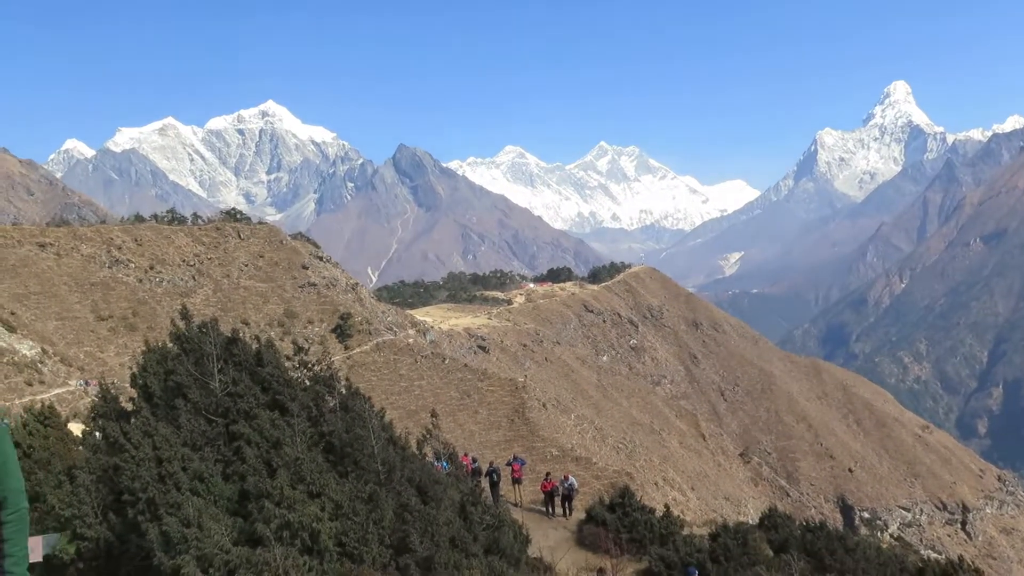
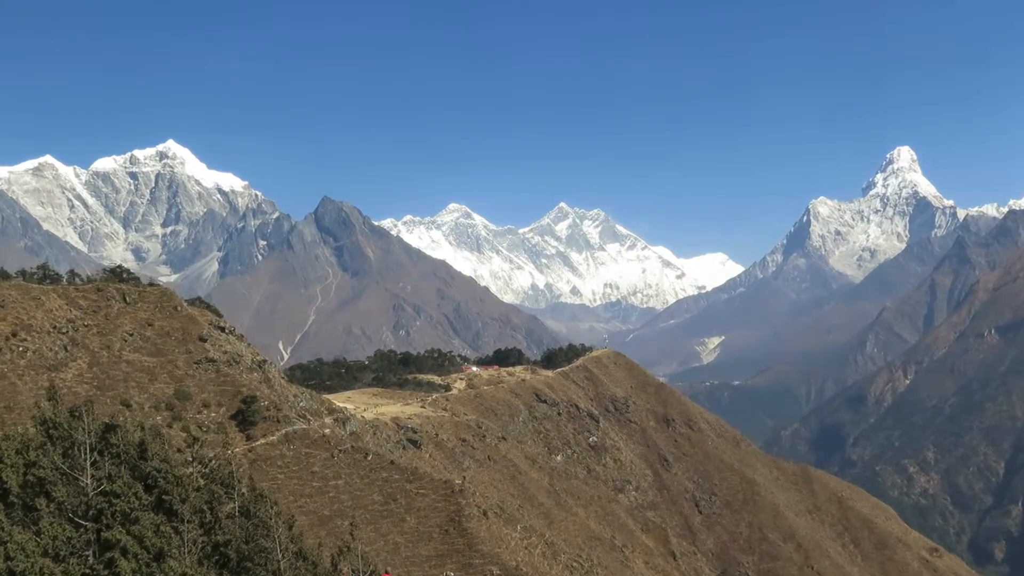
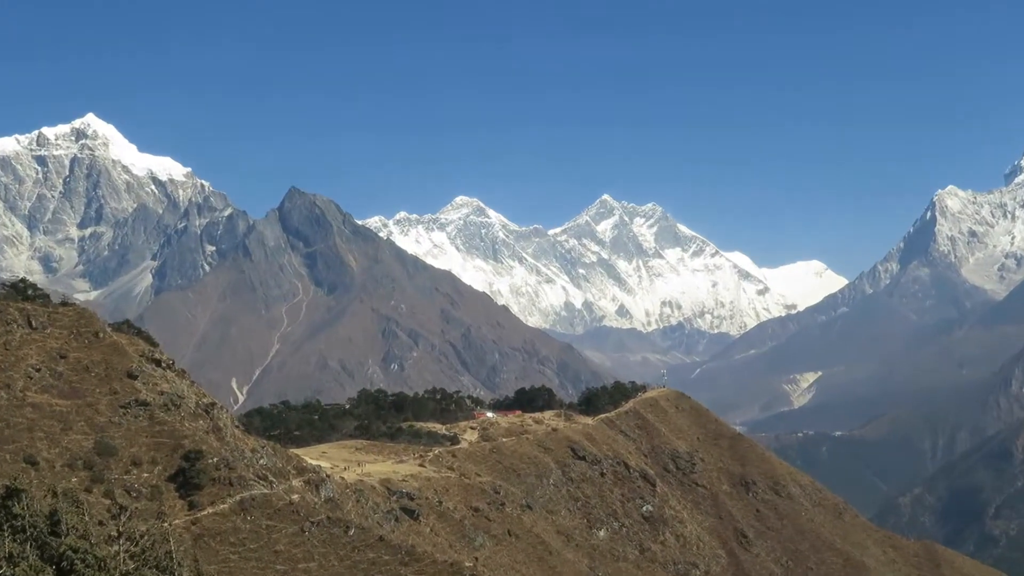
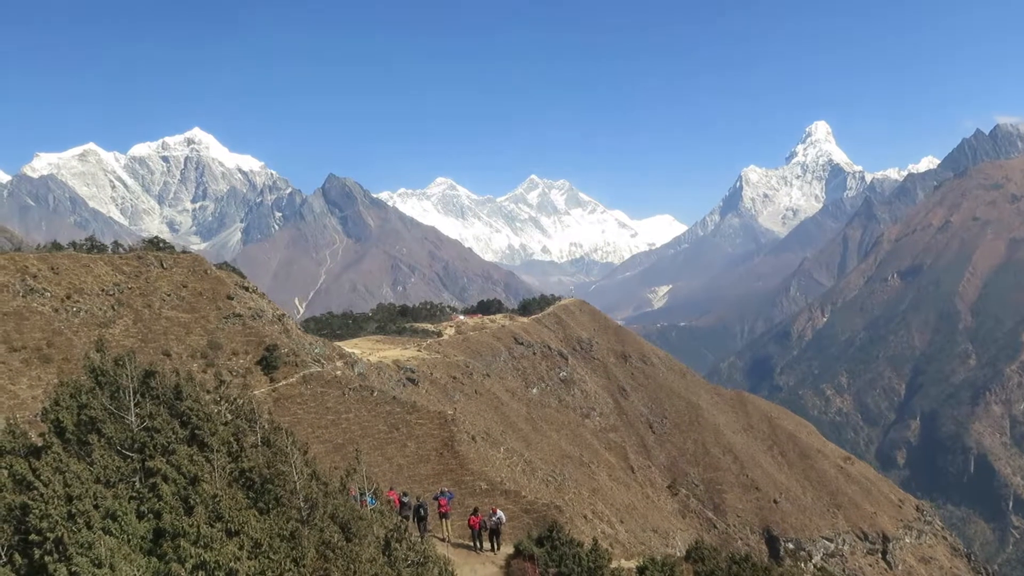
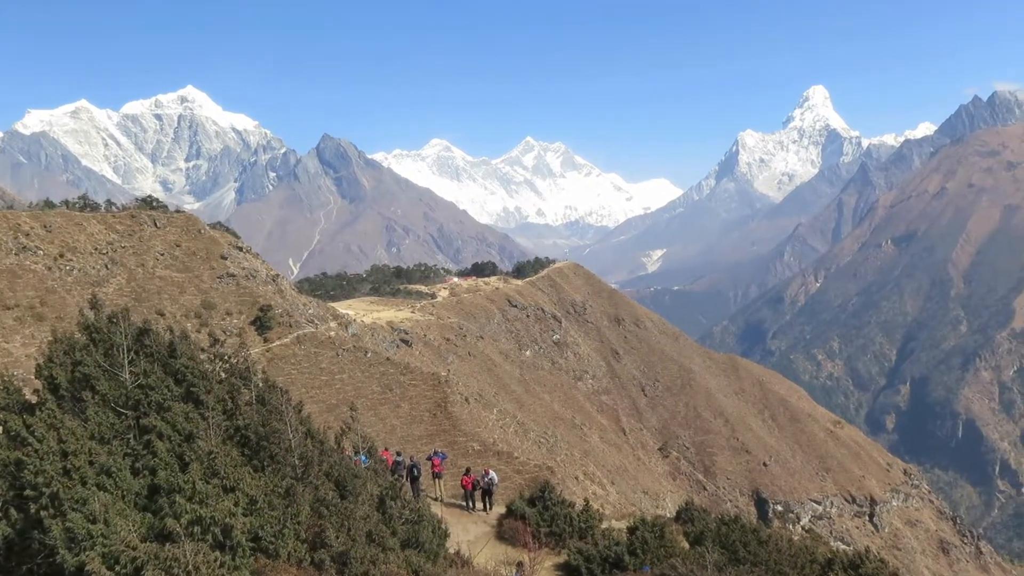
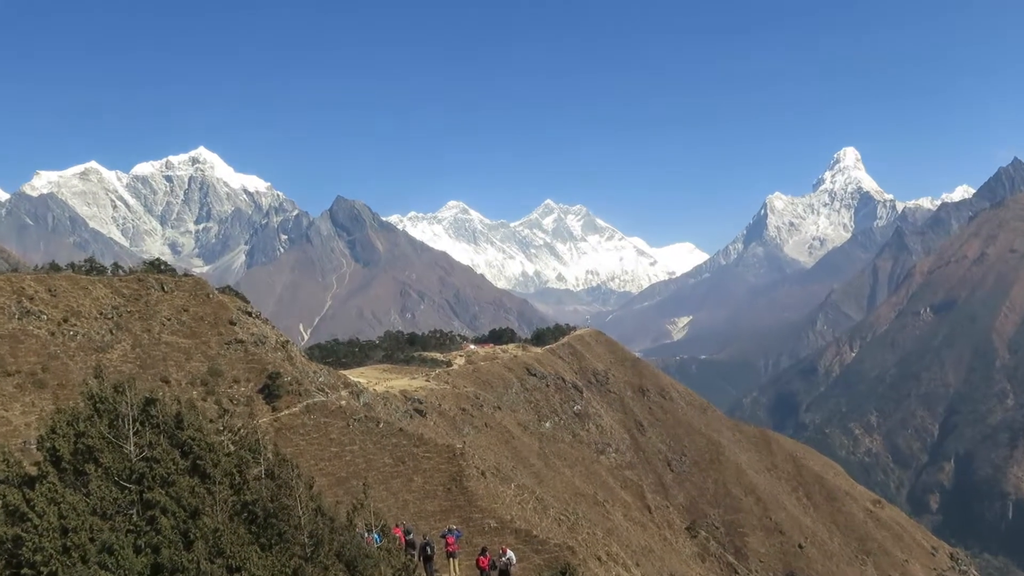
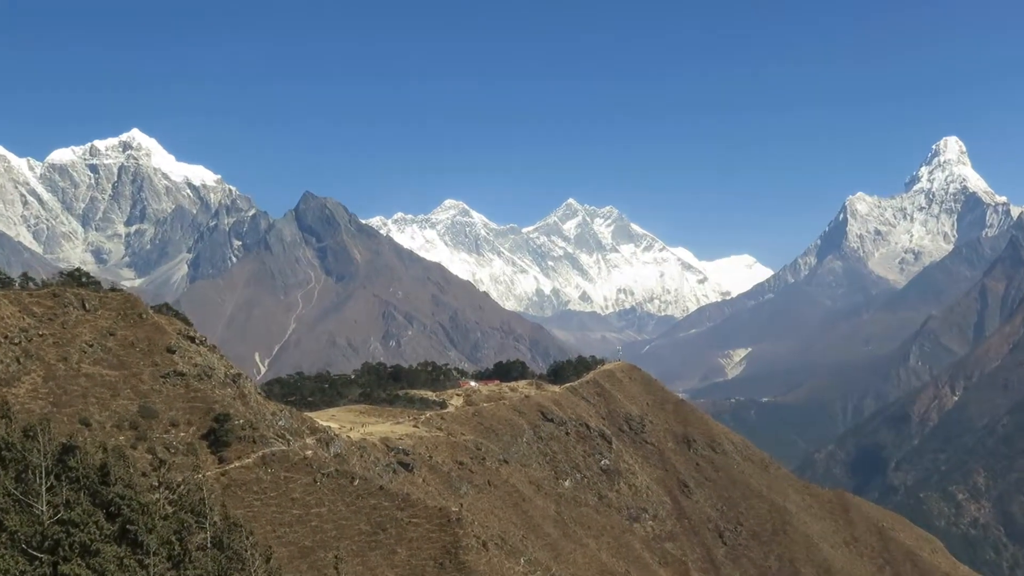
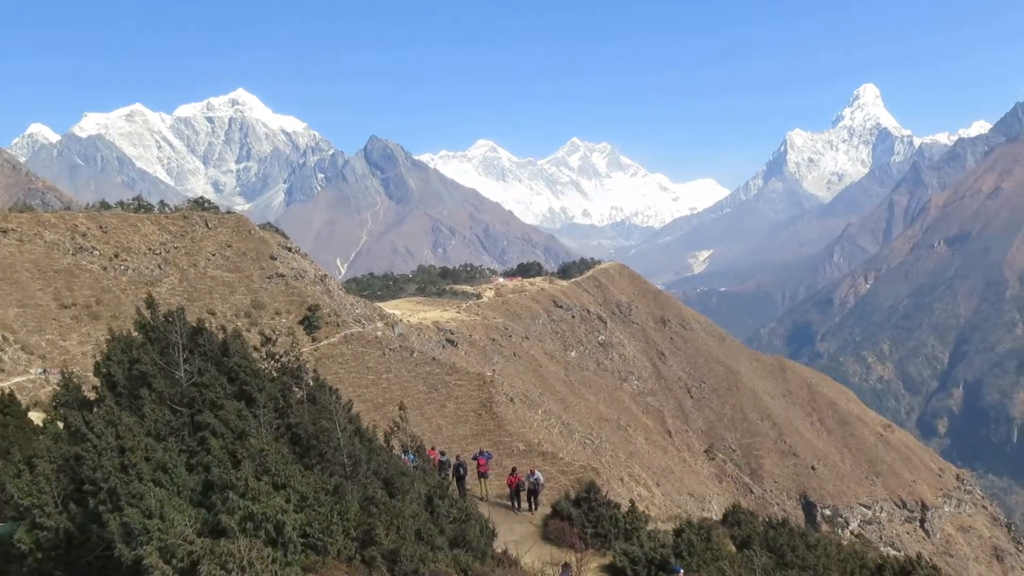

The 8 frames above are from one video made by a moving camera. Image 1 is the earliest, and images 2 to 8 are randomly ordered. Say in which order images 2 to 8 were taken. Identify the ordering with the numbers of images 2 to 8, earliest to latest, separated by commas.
8, 5, 4, 6, 2, 7, 3
